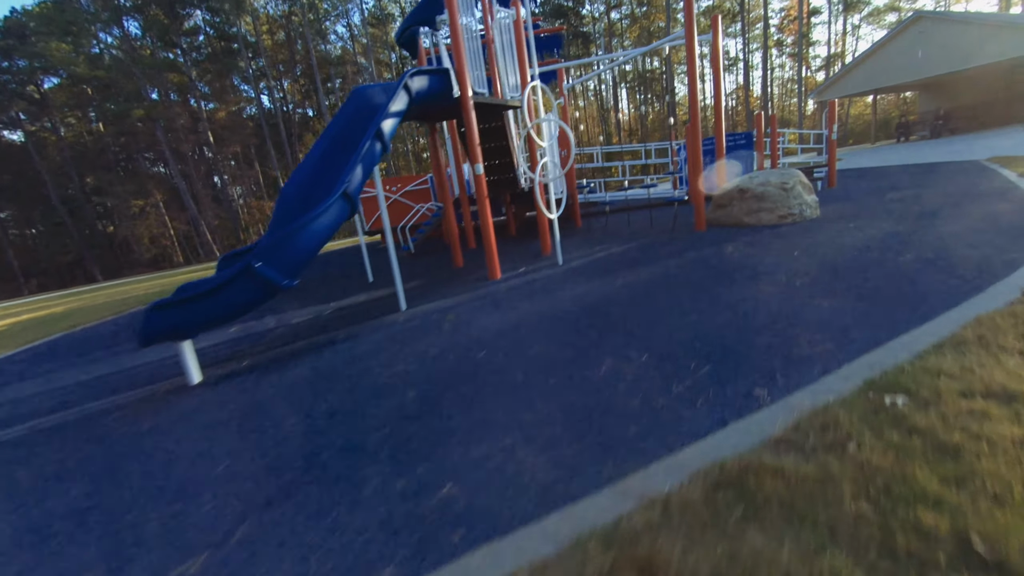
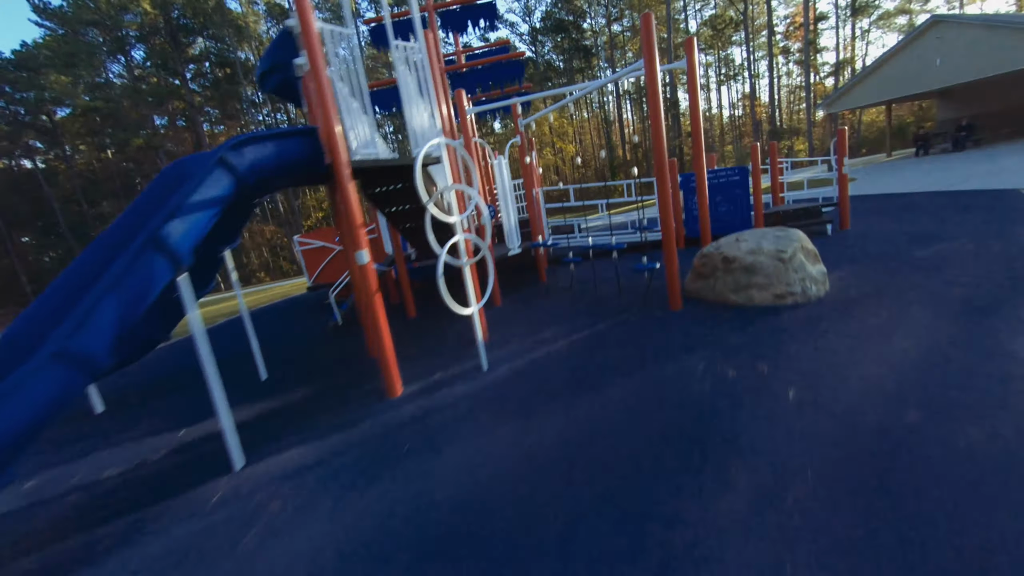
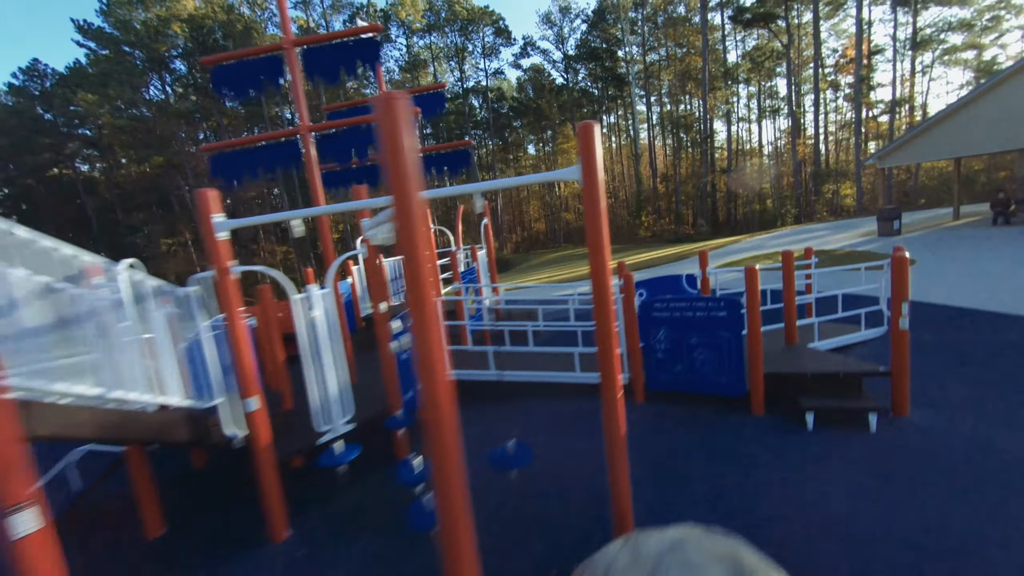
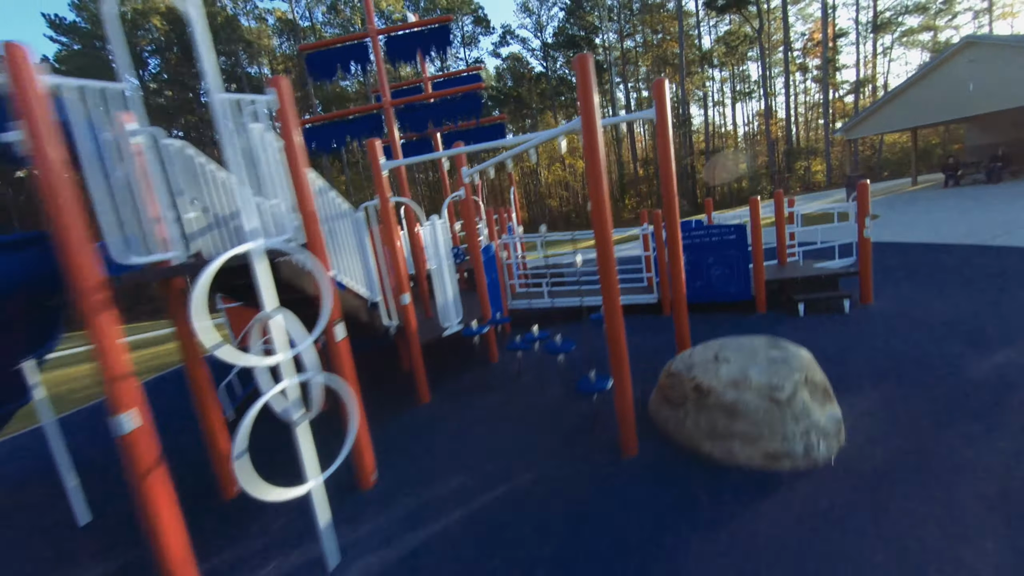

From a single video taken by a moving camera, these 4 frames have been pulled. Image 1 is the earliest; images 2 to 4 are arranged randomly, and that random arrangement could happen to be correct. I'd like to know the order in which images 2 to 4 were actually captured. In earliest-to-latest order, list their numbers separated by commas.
2, 4, 3
